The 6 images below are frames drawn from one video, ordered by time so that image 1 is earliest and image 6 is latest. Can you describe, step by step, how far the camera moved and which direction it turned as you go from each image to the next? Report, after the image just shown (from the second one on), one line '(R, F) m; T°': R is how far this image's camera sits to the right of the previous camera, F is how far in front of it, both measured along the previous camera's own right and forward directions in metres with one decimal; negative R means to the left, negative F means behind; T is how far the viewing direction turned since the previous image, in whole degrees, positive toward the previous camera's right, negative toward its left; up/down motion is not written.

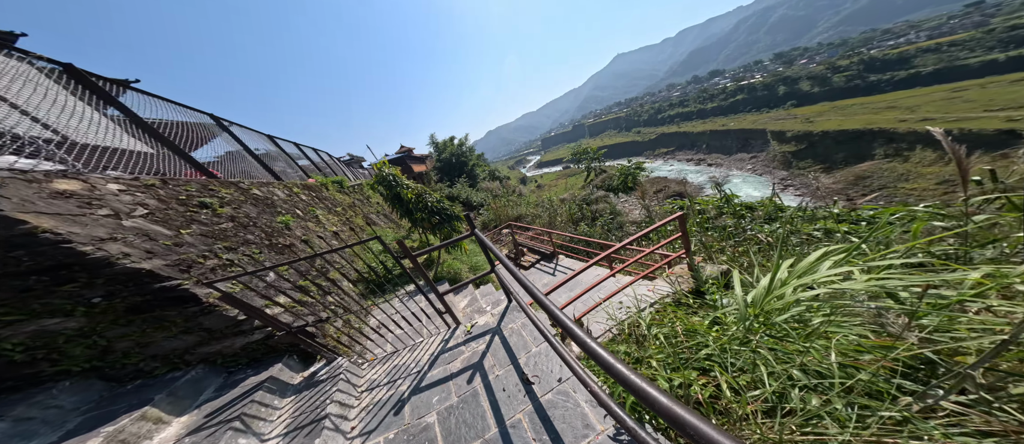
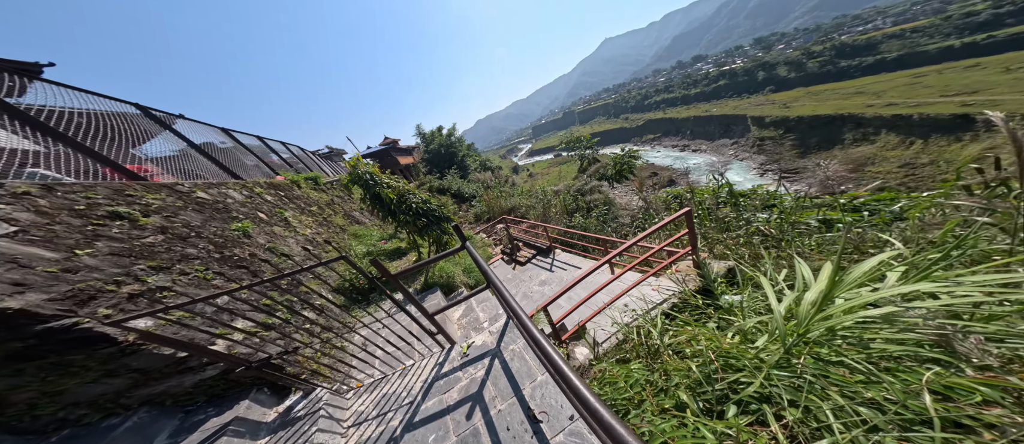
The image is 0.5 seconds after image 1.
(0.0, +0.3) m; +2°
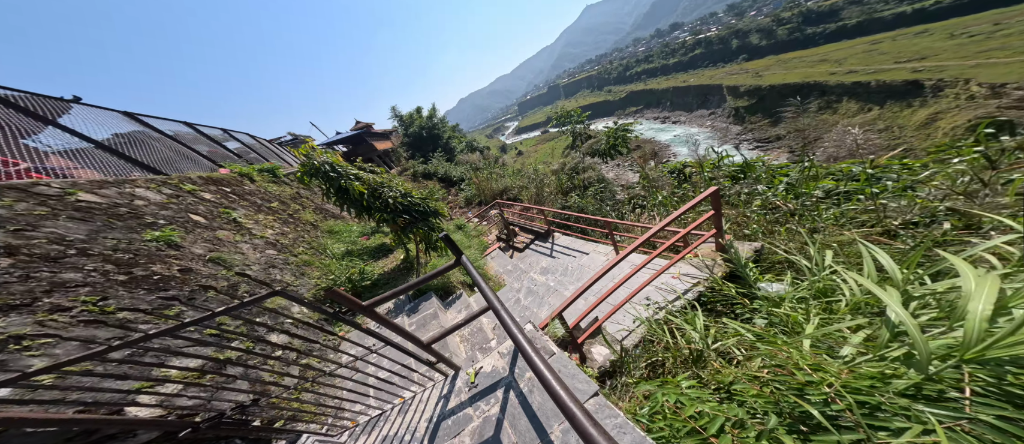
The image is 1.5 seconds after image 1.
(-0.1, +0.5) m; +2°
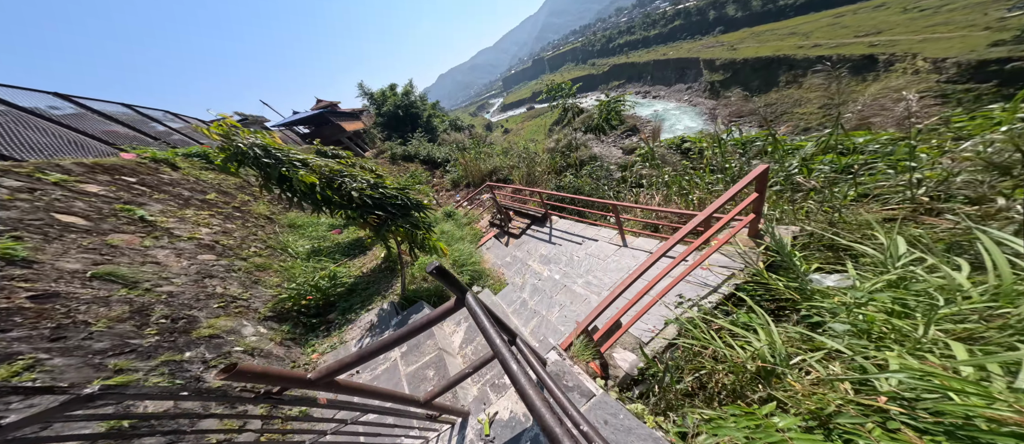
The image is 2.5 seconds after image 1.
(-0.2, +0.6) m; +3°
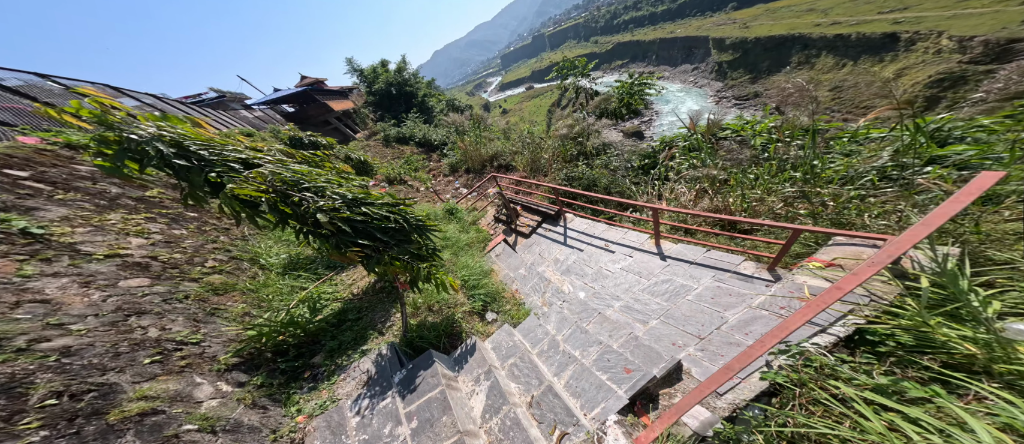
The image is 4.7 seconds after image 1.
(-0.4, +0.7) m; +1°
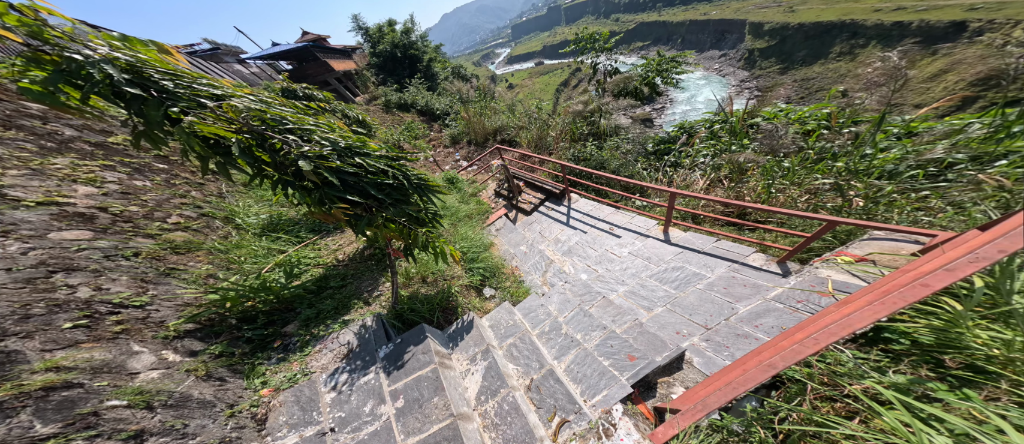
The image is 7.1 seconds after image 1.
(+0.1, +0.2) m; 0°
